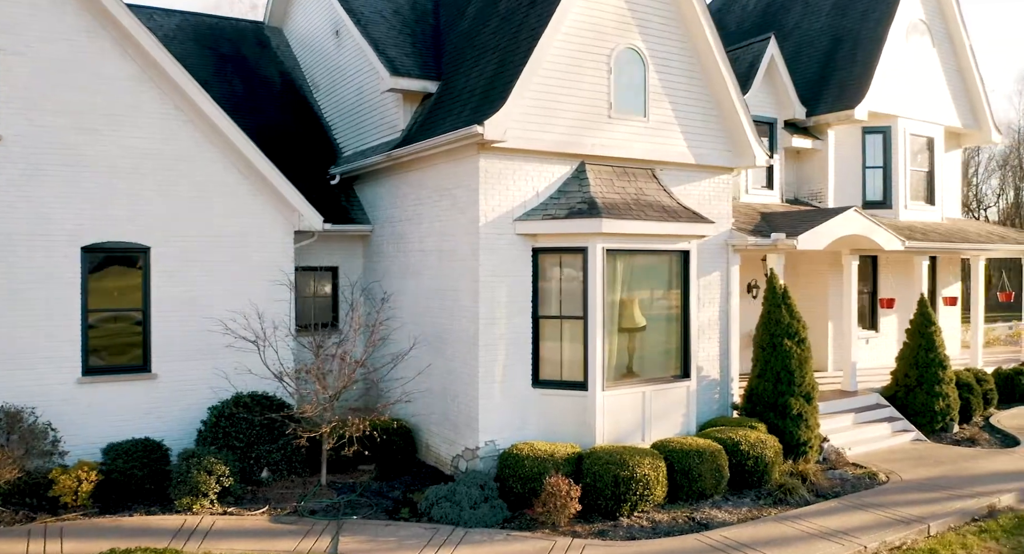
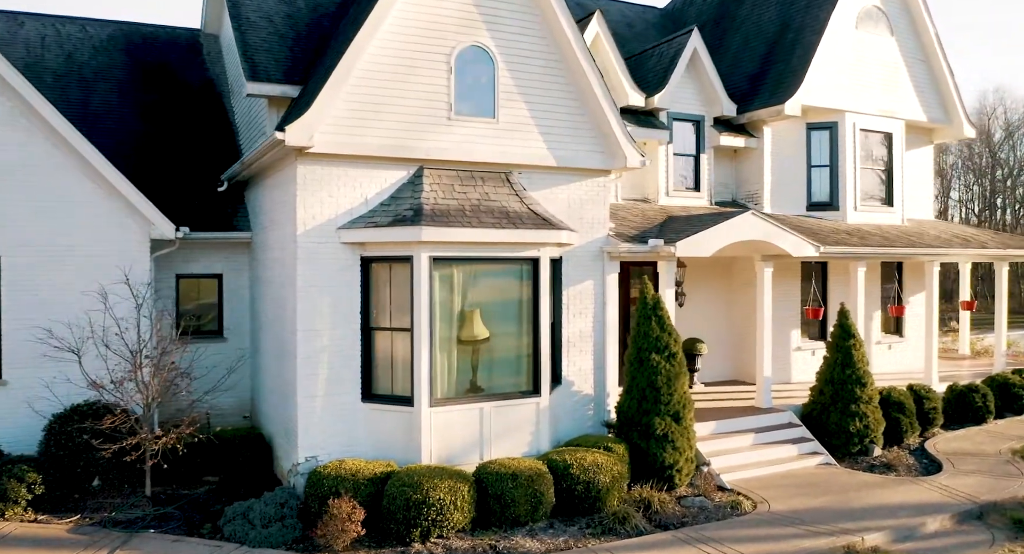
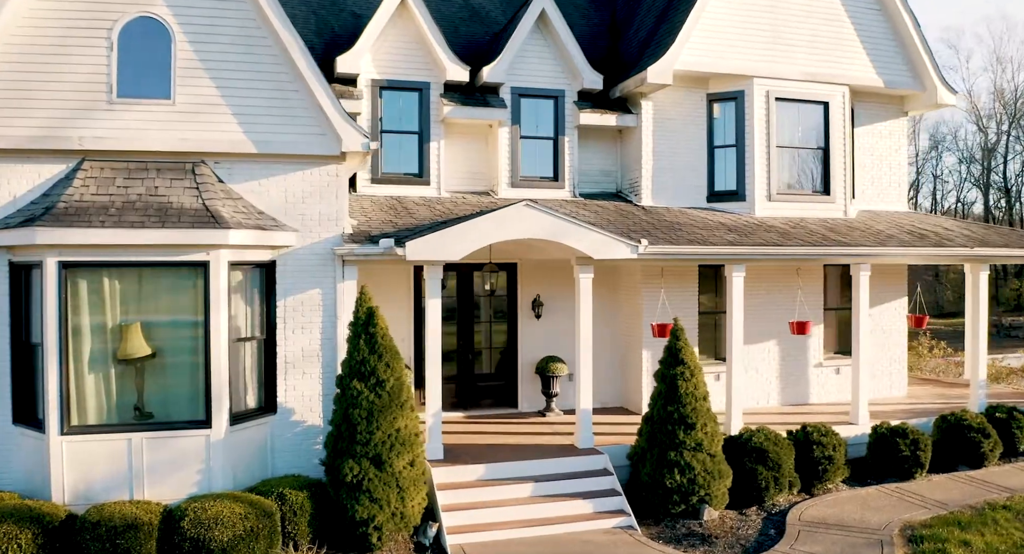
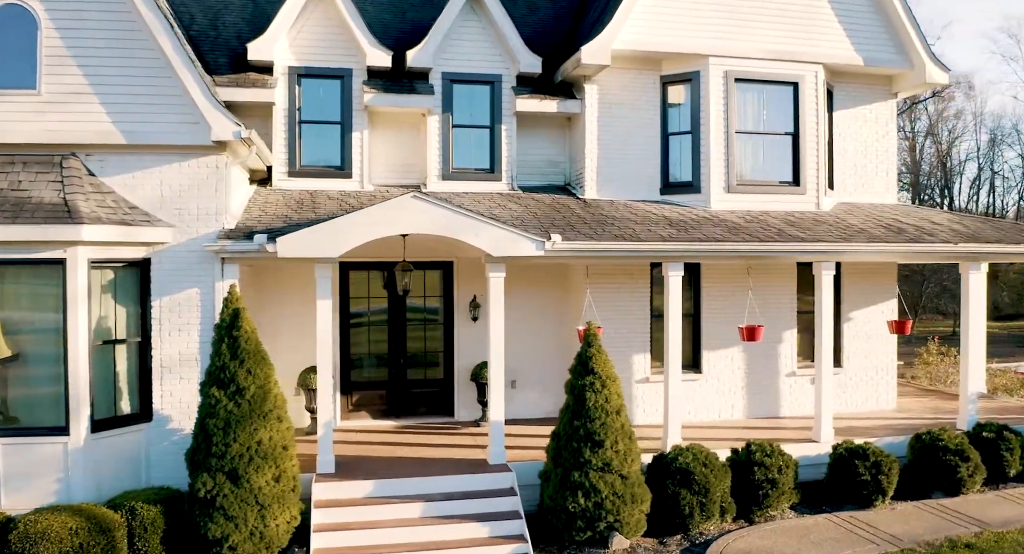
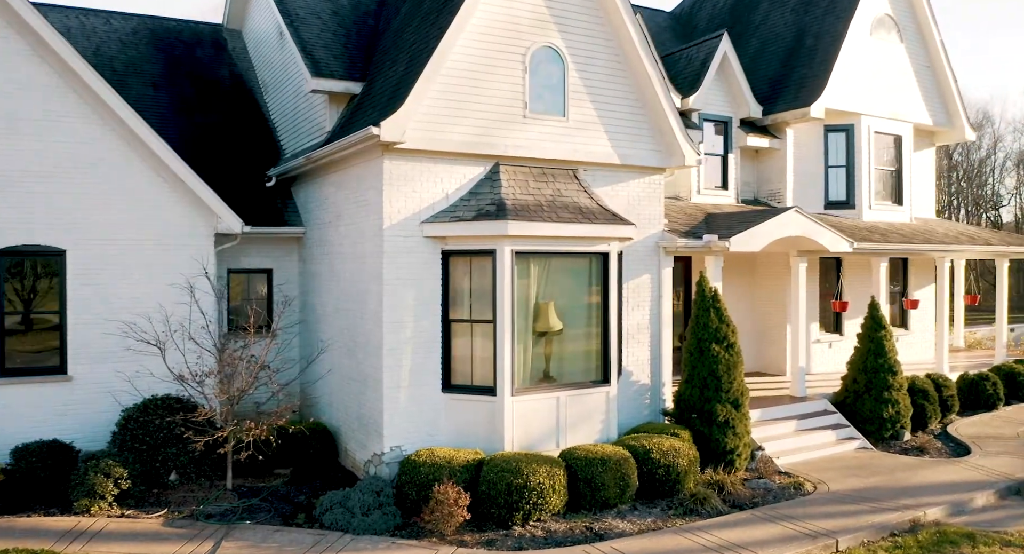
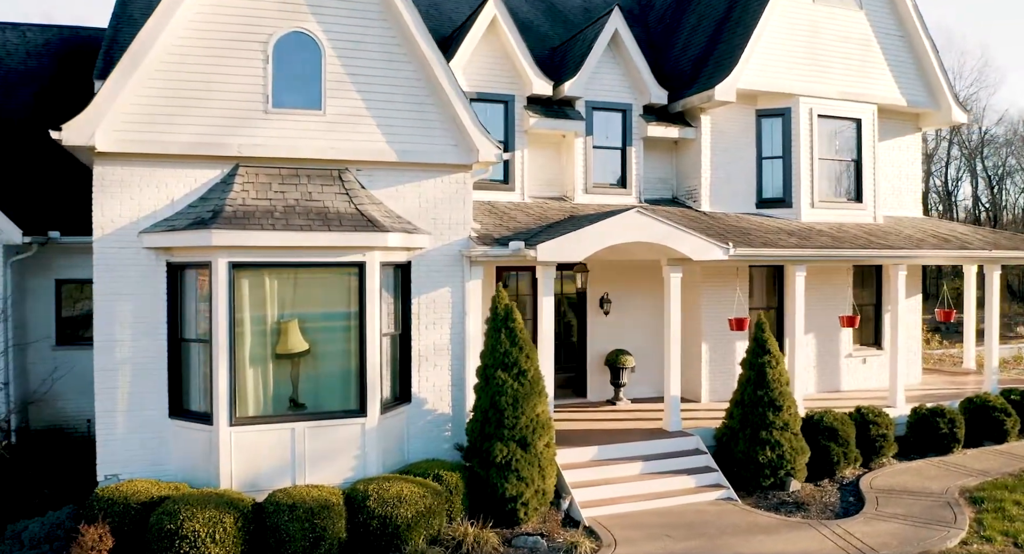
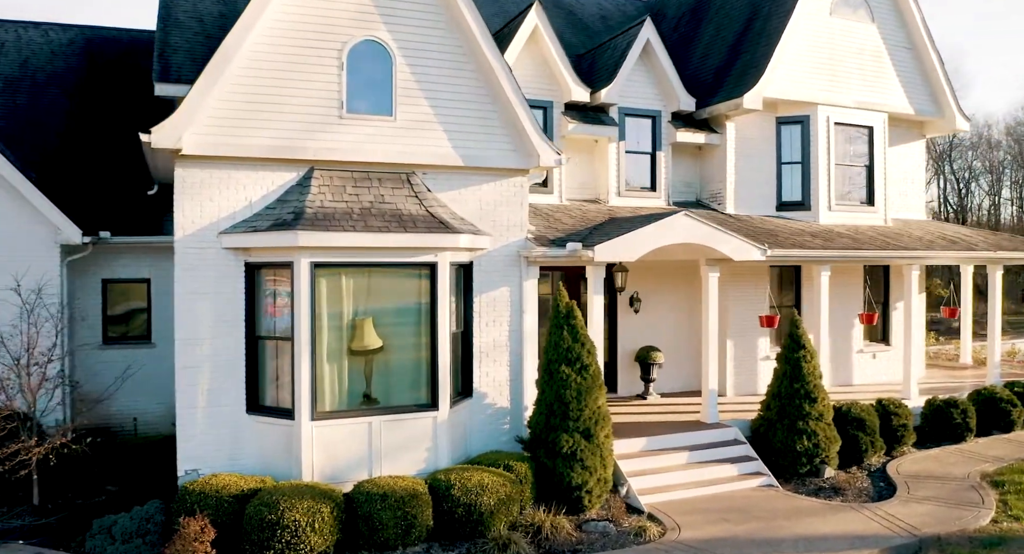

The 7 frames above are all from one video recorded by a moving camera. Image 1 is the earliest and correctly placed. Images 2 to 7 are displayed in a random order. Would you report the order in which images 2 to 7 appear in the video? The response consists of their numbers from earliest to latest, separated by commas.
5, 2, 7, 6, 3, 4
